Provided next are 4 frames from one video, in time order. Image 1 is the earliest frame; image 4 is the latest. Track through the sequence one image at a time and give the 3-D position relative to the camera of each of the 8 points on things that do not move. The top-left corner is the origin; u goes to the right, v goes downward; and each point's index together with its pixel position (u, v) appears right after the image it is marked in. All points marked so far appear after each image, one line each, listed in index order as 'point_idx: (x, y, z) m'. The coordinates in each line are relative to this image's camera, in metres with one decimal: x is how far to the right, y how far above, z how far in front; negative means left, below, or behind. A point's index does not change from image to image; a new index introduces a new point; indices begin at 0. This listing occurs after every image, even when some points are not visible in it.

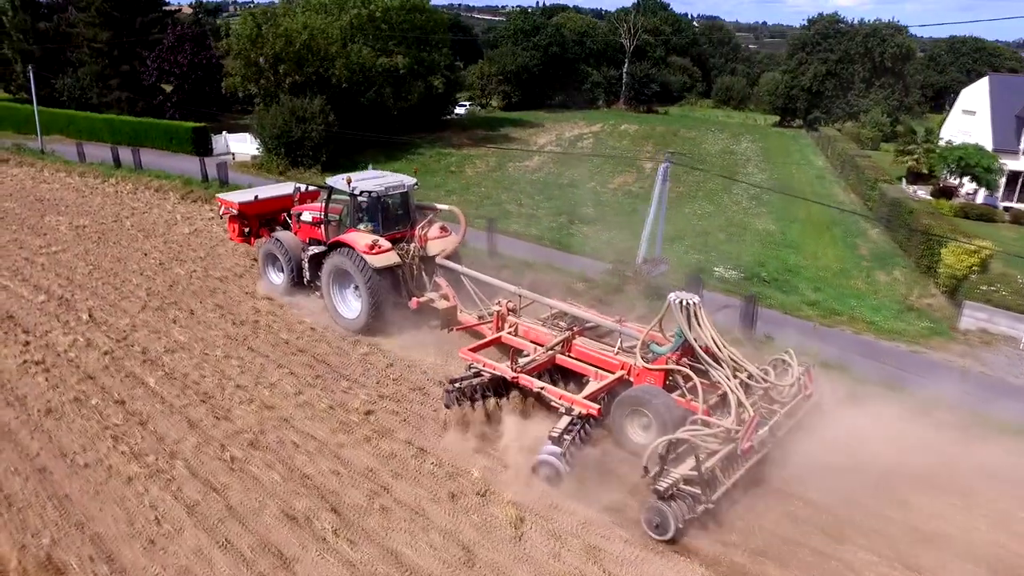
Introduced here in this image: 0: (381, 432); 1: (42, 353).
0: (-1.1, -1.3, +7.0) m
1: (-4.9, -0.7, +8.5) m
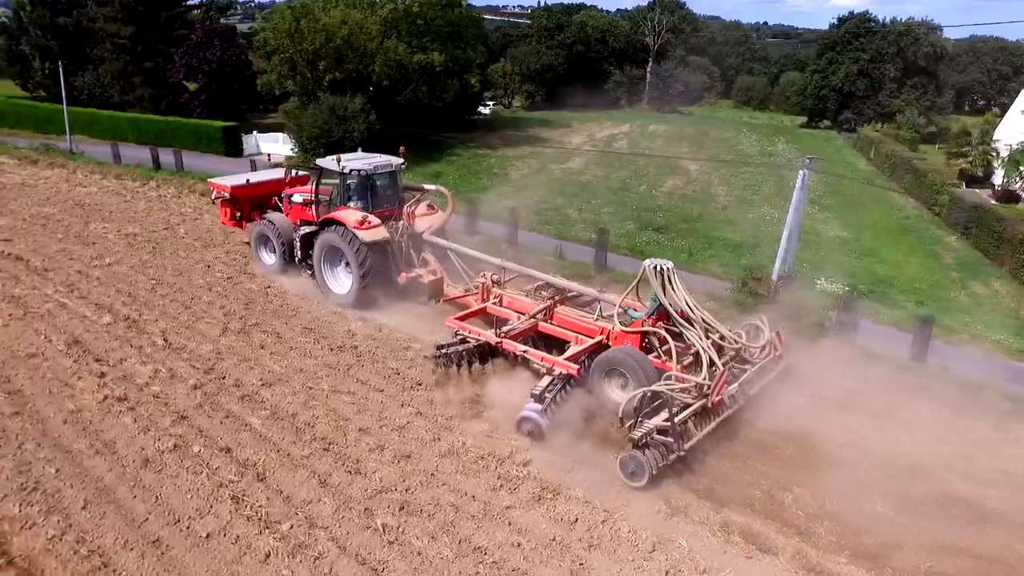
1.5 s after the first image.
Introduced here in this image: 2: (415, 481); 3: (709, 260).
0: (+0.3, -1.5, +5.9) m
1: (-3.5, -0.9, +7.3) m
2: (-0.7, -1.4, +5.9) m
3: (+3.7, +0.5, +14.9) m
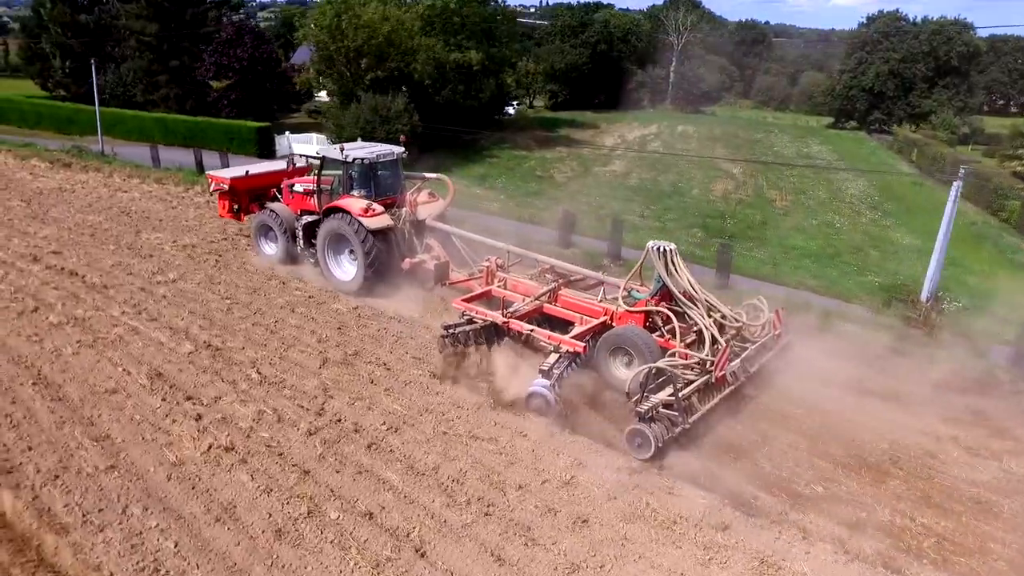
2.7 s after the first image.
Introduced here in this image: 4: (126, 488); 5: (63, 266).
0: (+1.6, -1.7, +4.9) m
1: (-2.2, -1.1, +6.3) m
2: (+0.6, -1.7, +4.9) m
3: (+4.9, +0.3, +14.0) m
4: (-2.7, -1.4, +5.6) m
5: (-5.7, +0.3, +10.3) m
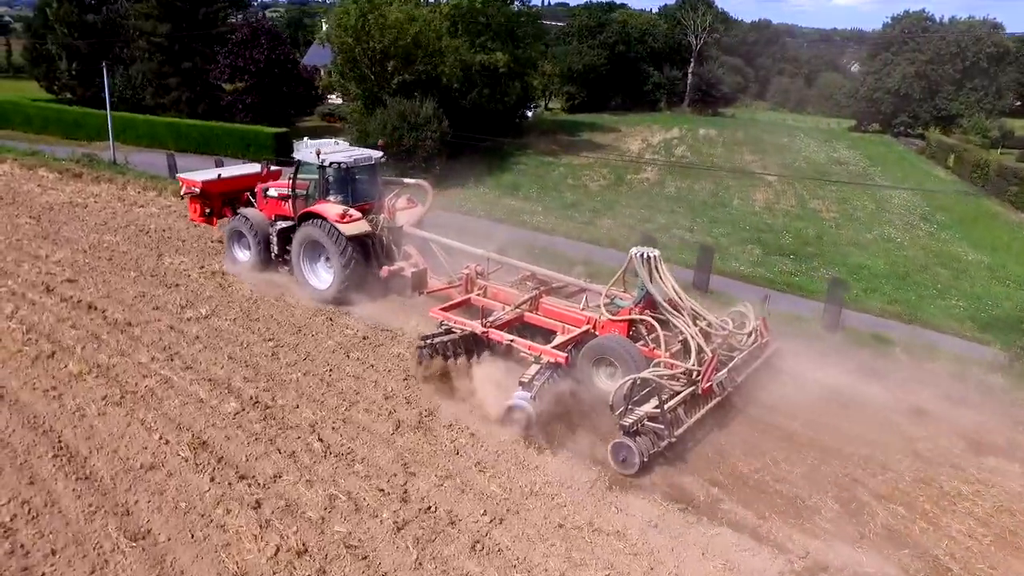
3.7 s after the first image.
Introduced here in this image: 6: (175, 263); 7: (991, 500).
0: (+2.4, -2.1, +3.7) m
1: (-1.4, -1.5, +5.2) m
2: (+1.4, -2.1, +3.7) m
3: (+5.8, -0.1, +12.8) m
4: (-1.8, -1.8, +4.4) m
5: (-4.9, -0.1, +9.1) m
6: (-4.4, +0.3, +10.7) m
7: (+3.6, -1.6, +6.0) m
